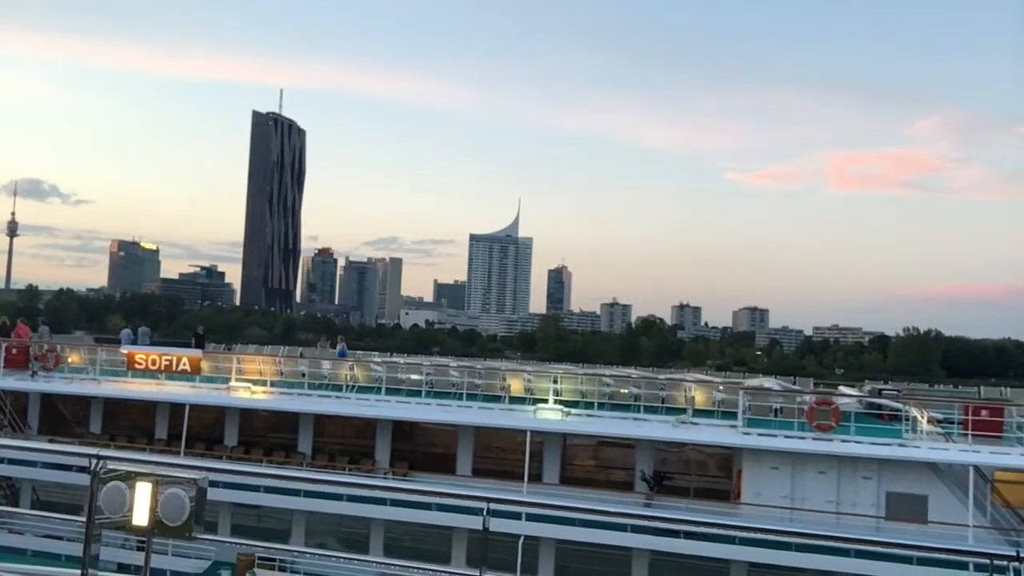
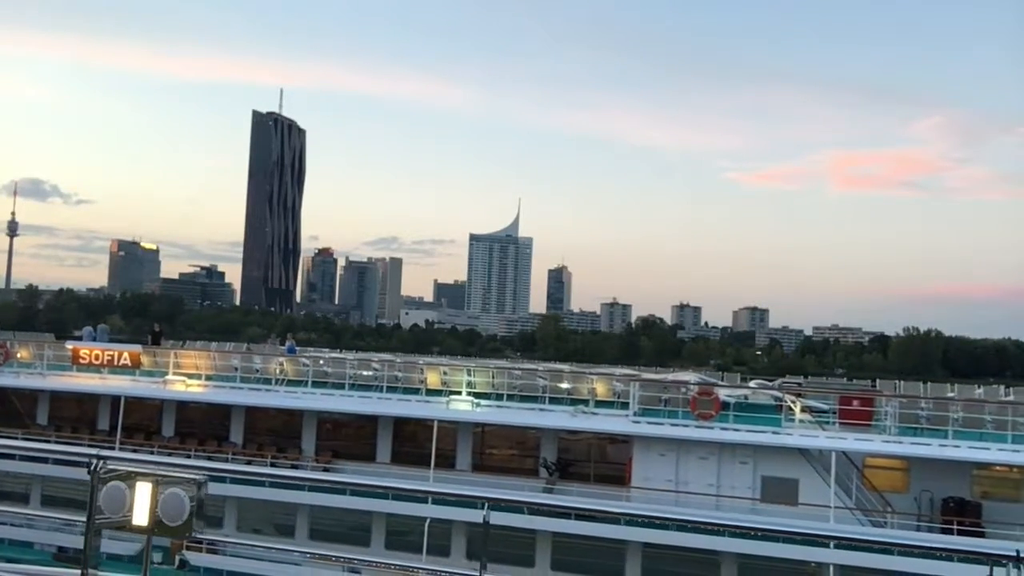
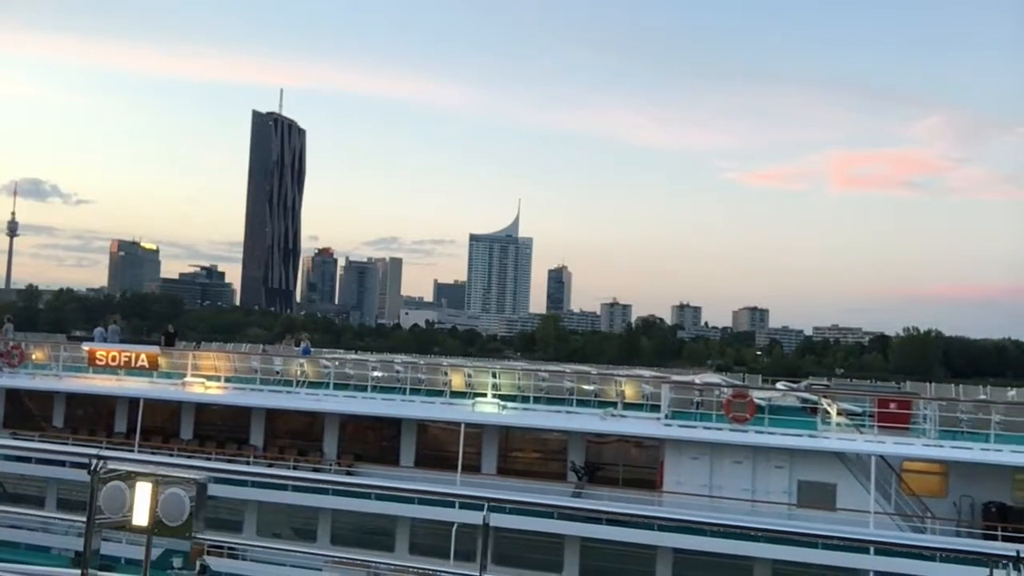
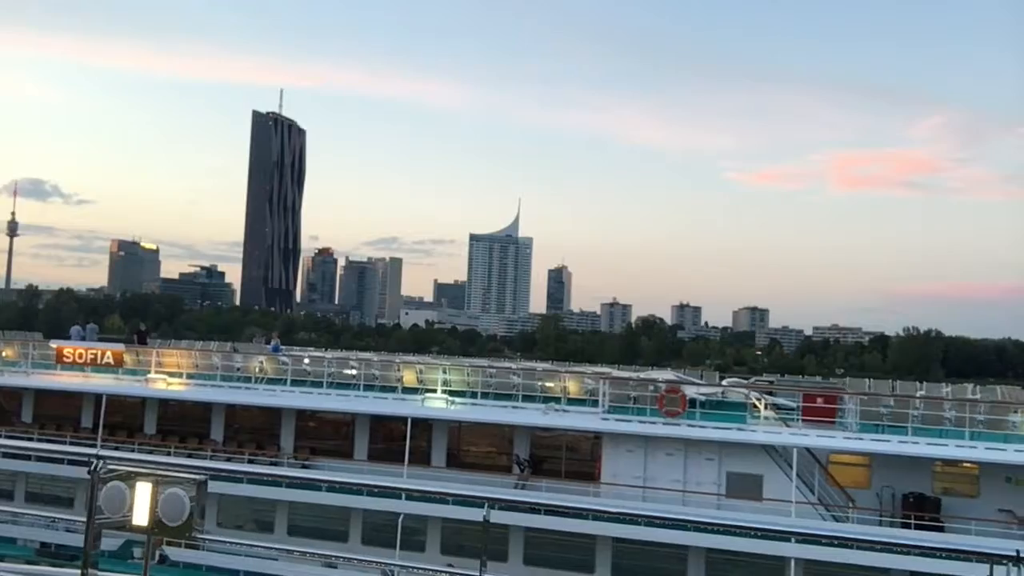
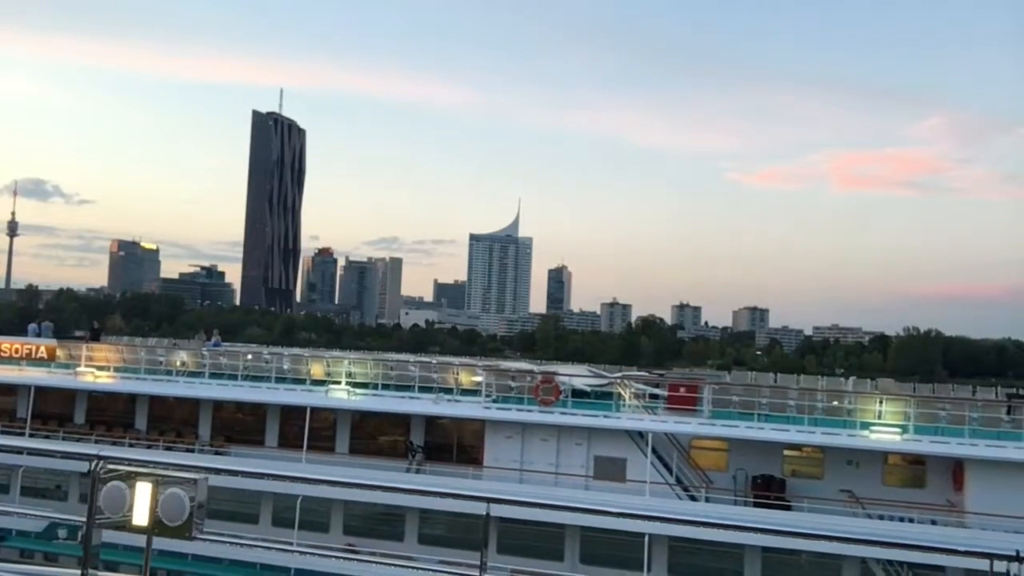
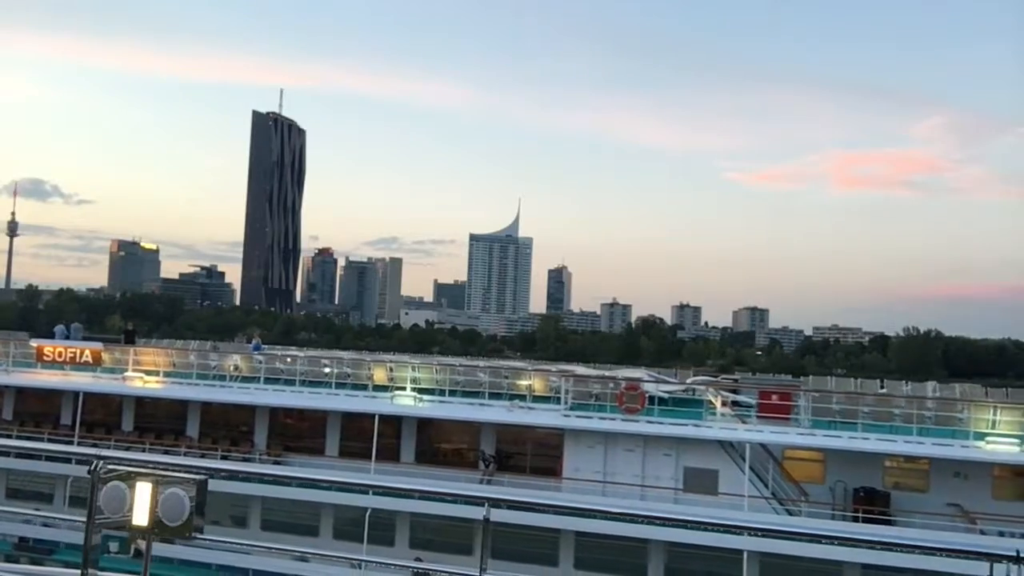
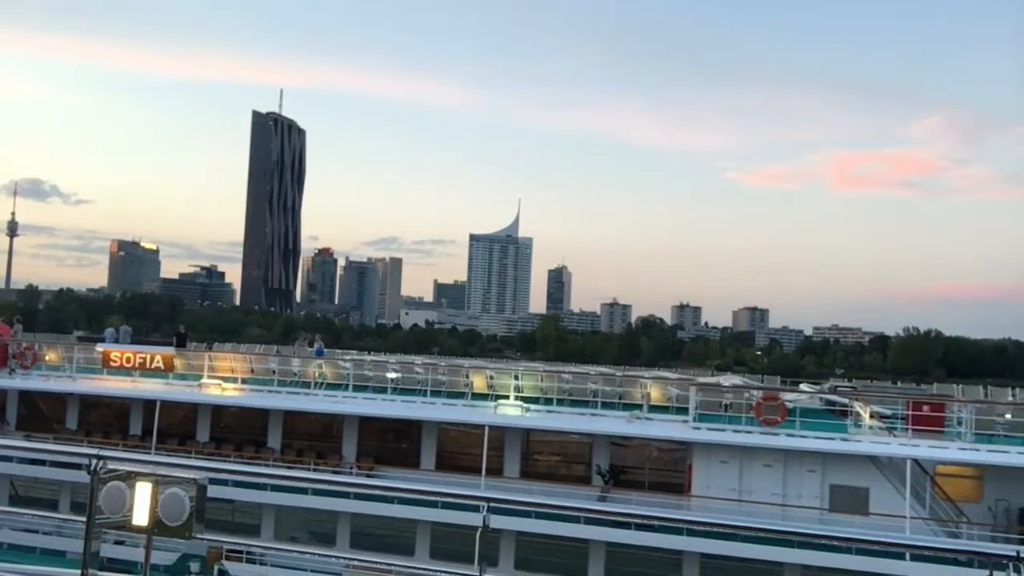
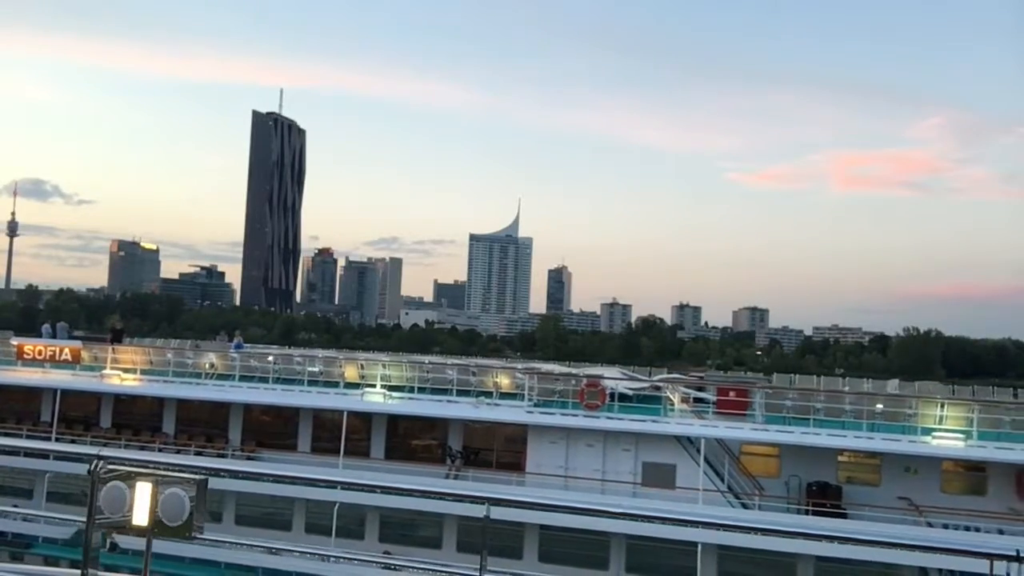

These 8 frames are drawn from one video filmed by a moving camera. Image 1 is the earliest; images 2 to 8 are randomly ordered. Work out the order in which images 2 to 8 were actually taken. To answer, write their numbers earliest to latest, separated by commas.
7, 3, 2, 4, 6, 8, 5
